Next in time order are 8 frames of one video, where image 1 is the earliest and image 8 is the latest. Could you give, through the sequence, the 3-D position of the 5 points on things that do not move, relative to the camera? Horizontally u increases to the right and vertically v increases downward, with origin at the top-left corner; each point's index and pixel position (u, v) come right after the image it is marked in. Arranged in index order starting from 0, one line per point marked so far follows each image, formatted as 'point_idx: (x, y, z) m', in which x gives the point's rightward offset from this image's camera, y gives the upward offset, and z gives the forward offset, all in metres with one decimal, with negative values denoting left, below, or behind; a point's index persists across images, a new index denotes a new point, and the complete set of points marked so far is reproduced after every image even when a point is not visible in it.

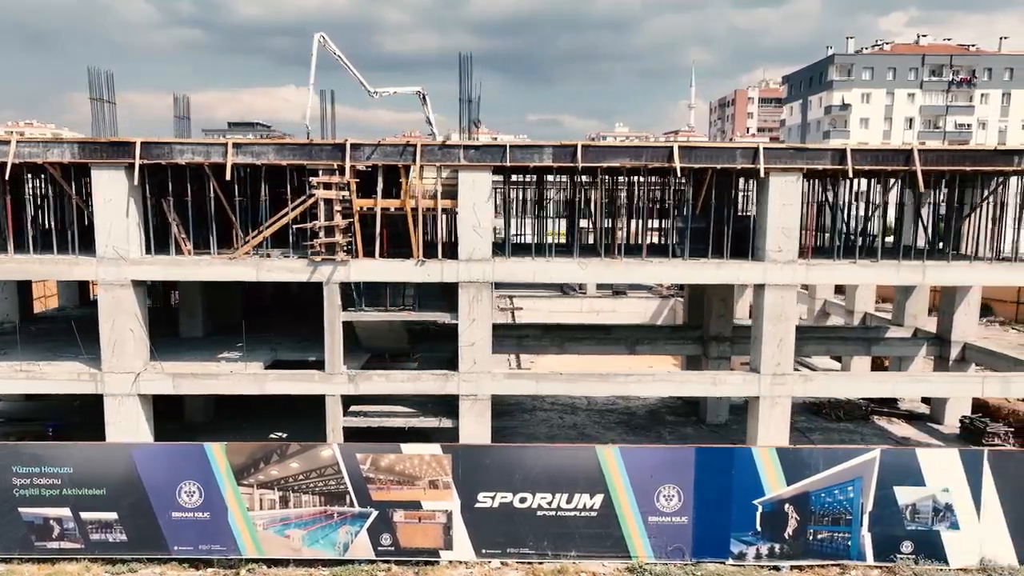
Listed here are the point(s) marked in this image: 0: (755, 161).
0: (+5.4, +2.8, +16.2) m
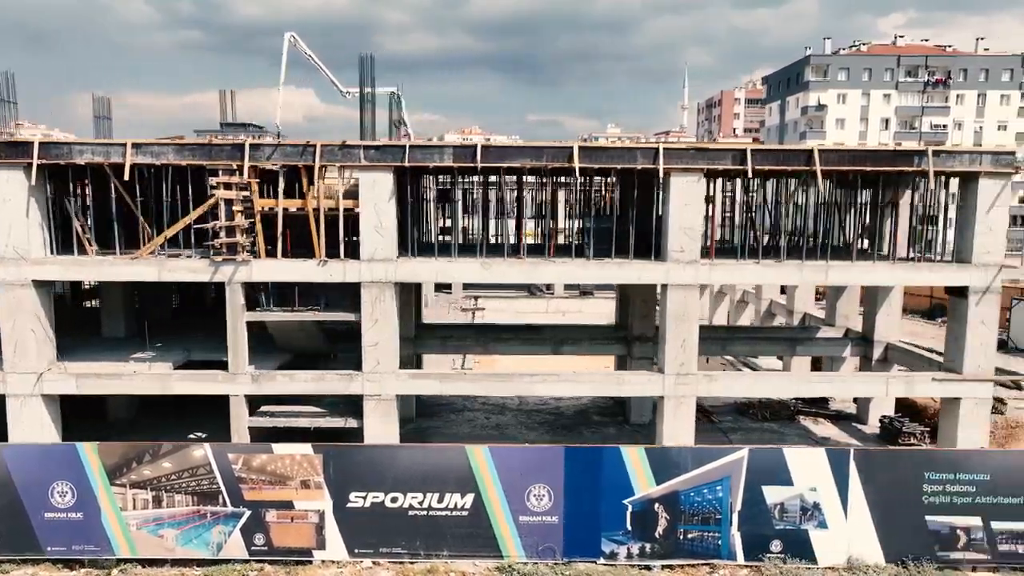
0: (+3.2, +2.8, +16.3) m
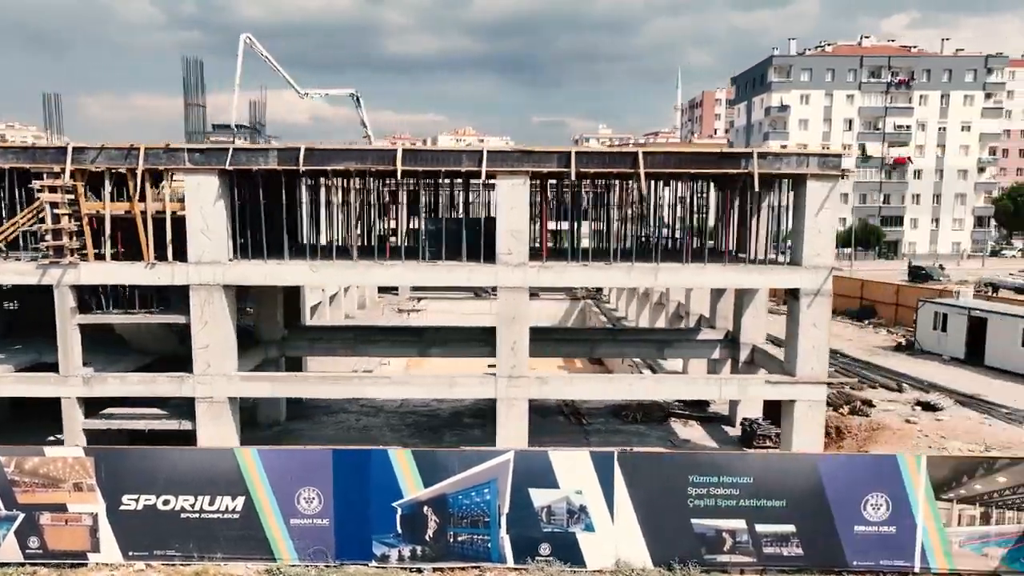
0: (-0.7, +2.8, +16.3) m
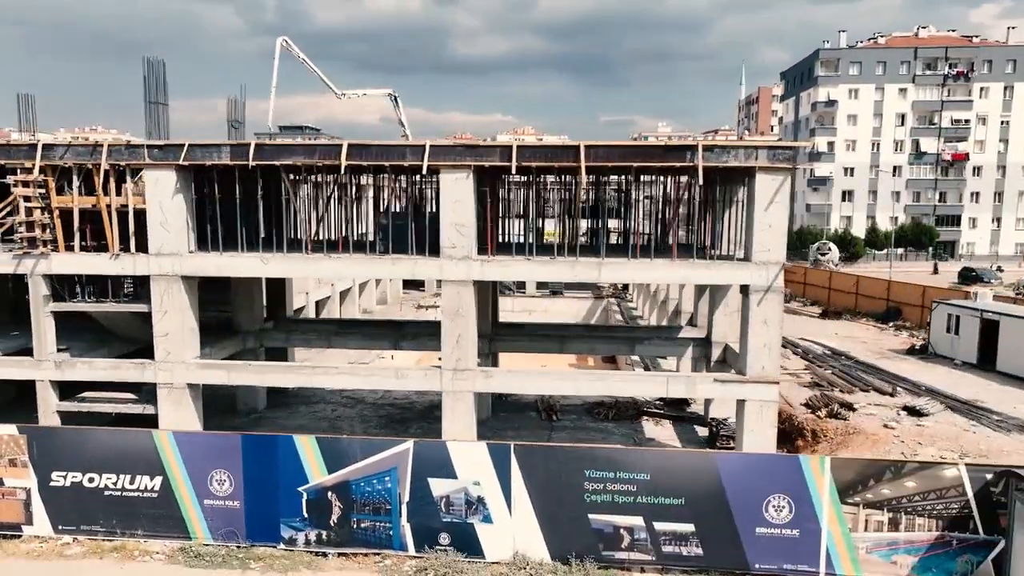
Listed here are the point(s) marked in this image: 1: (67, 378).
0: (-2.0, +2.9, +16.5) m
1: (-11.0, -2.2, +17.9) m
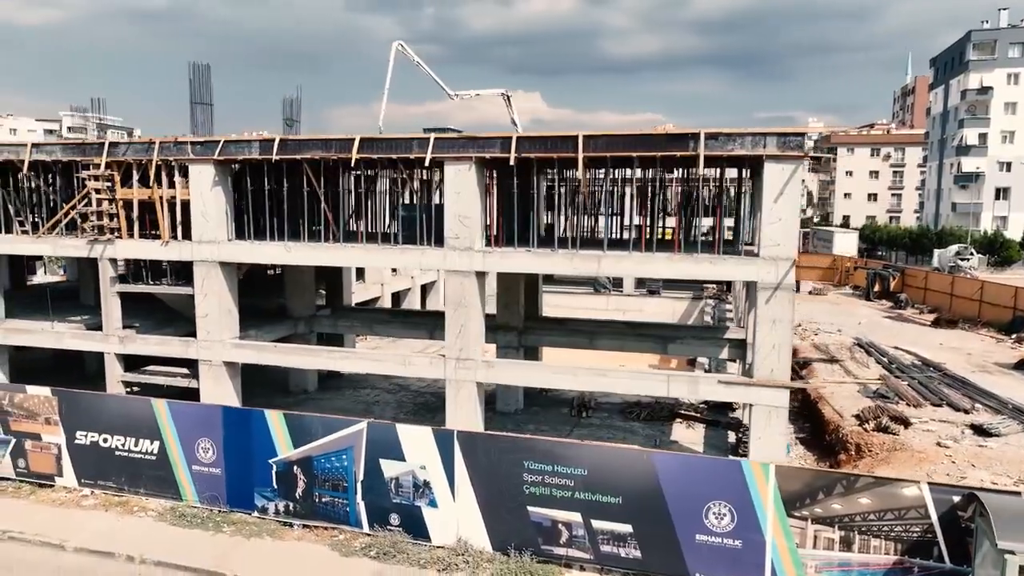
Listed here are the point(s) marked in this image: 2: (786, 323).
0: (-2.0, +3.2, +16.9) m
1: (-10.6, -1.8, +20.0) m
2: (+5.7, -0.7, +15.2) m
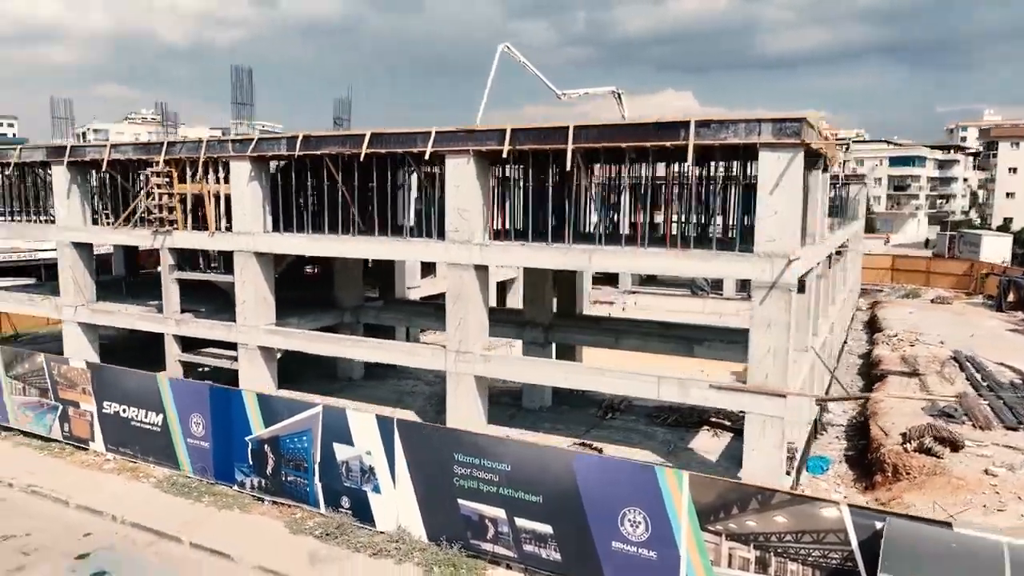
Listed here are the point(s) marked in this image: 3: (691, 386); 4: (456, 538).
0: (-1.9, +3.4, +17.1) m
1: (-9.9, -1.4, +21.8) m
2: (+5.2, -0.7, +13.9) m
3: (+3.7, -2.0, +14.9) m
4: (-0.9, -4.1, +11.9) m
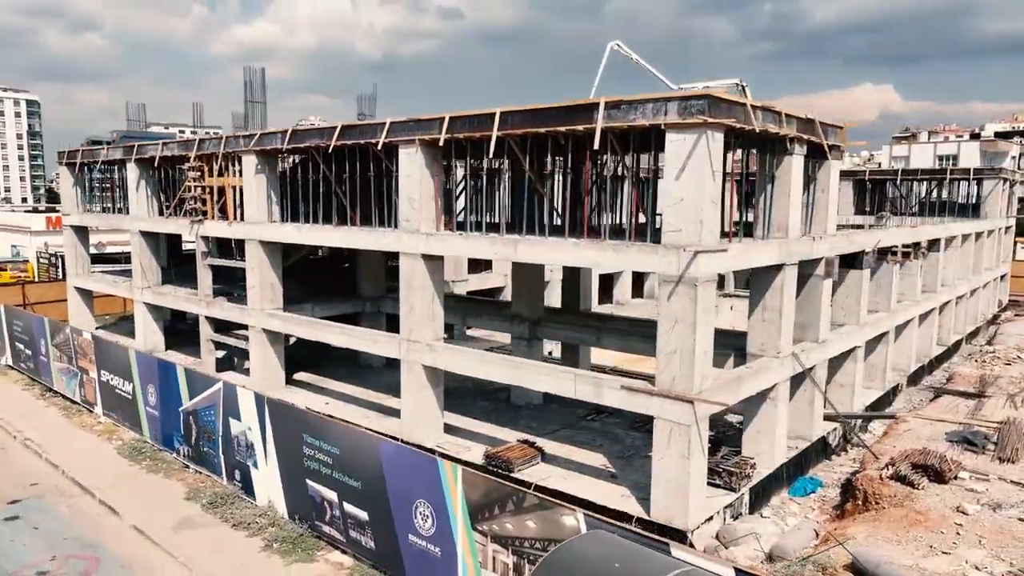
0: (-3.0, +3.6, +17.3) m
1: (-9.9, -0.9, +23.7) m
2: (+3.1, -0.6, +12.7) m
3: (+1.8, -1.9, +13.9) m
4: (-3.4, -3.8, +12.0) m
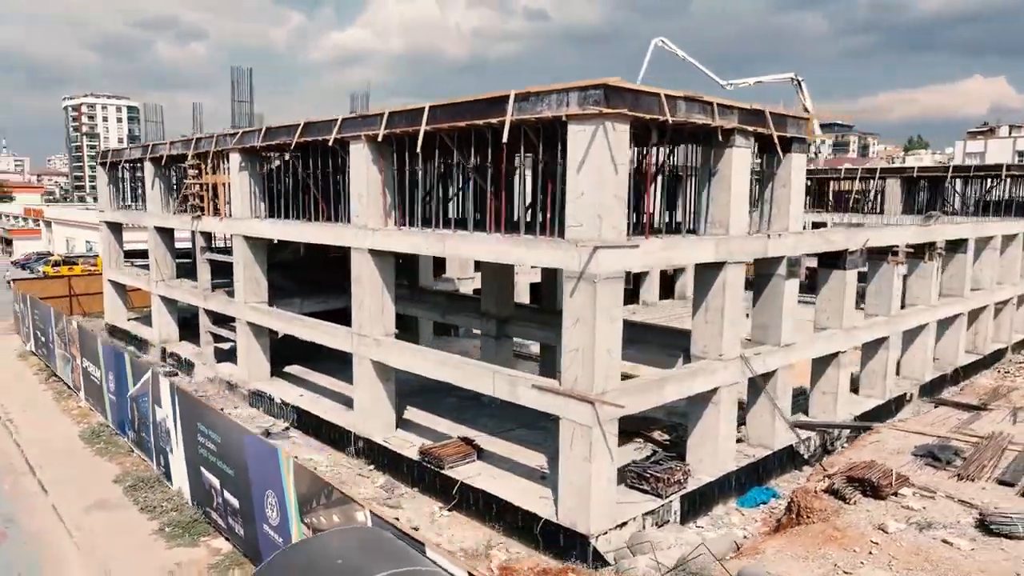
0: (-4.2, +3.8, +17.5) m
1: (-10.4, -0.7, +24.7) m
2: (+1.3, -0.6, +12.2) m
3: (+0.2, -1.8, +13.6) m
4: (-5.3, -3.7, +12.3) m
